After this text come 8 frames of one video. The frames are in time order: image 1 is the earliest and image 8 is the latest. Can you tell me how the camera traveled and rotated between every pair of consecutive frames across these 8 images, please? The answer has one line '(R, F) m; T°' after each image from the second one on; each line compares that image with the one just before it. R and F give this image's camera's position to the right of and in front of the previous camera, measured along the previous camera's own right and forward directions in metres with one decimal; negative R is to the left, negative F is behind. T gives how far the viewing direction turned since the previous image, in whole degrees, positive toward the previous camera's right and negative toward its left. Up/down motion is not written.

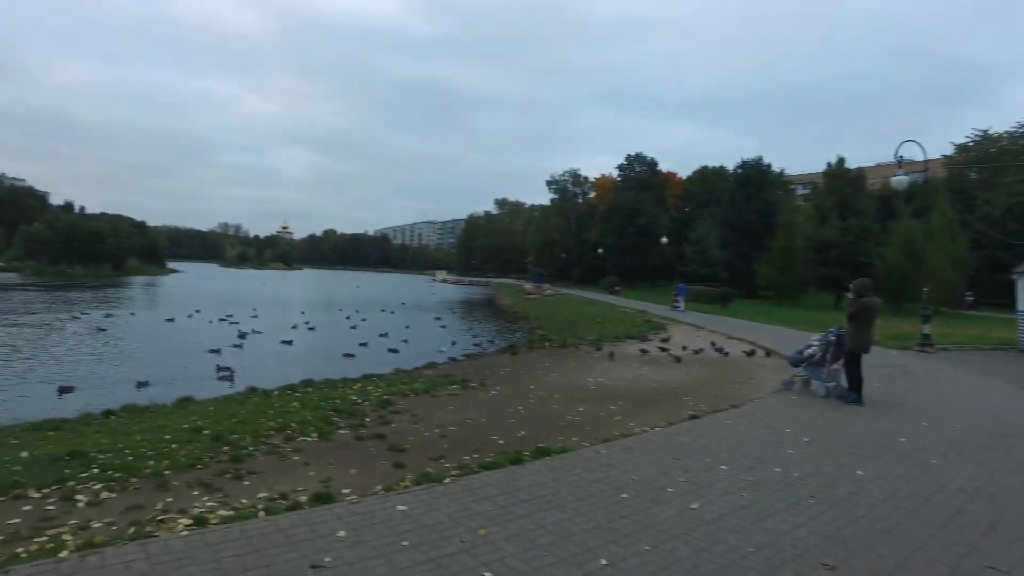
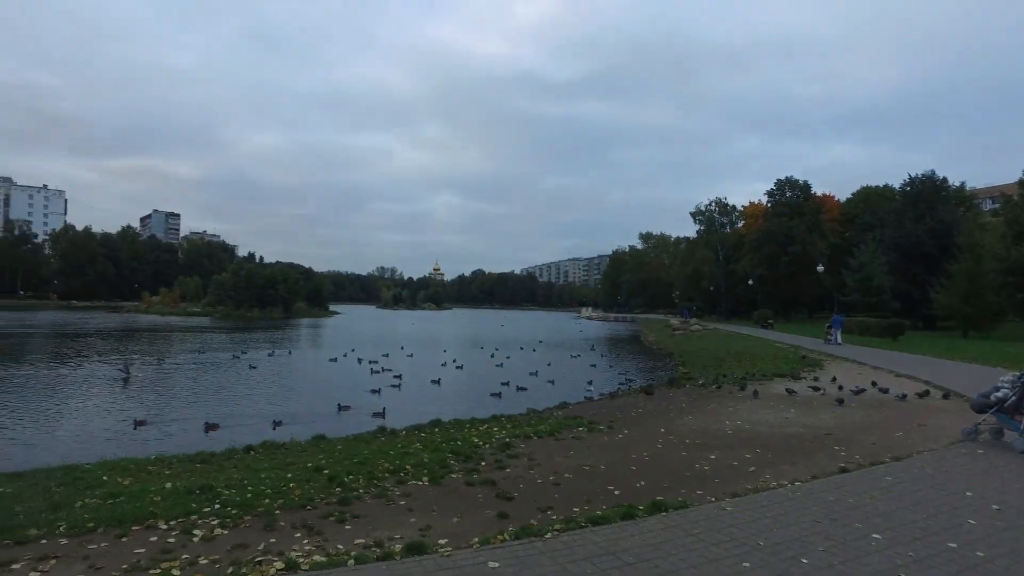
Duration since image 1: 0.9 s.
(+0.5, +0.6) m; -13°
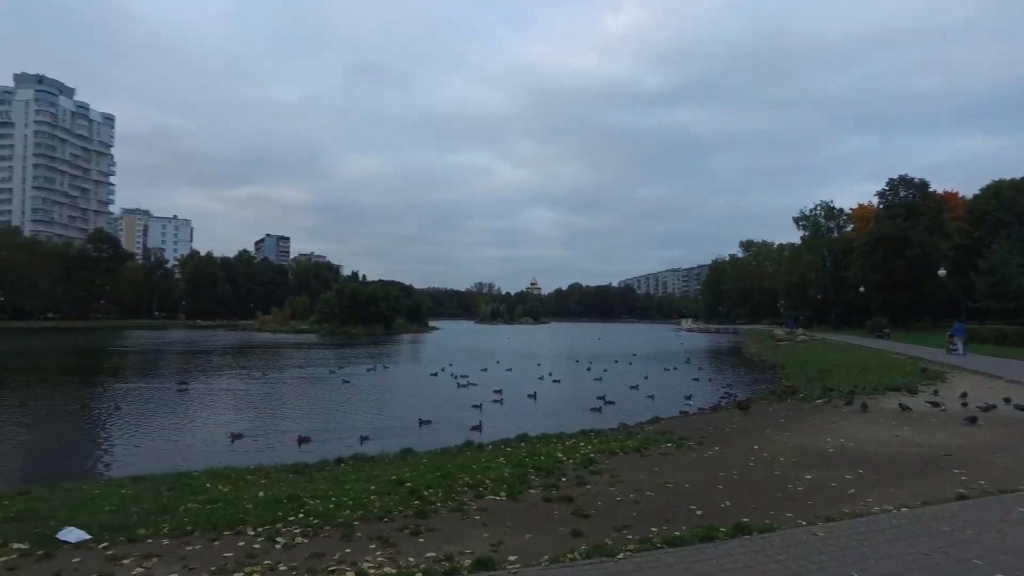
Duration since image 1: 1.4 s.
(+0.3, +0.1) m; -8°
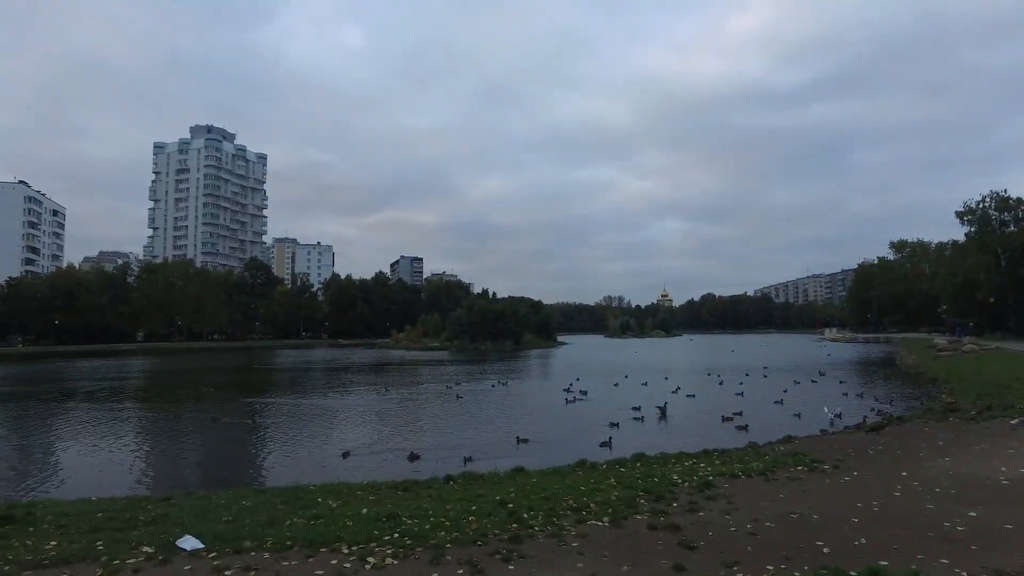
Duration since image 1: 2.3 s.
(+0.5, +0.5) m; -11°
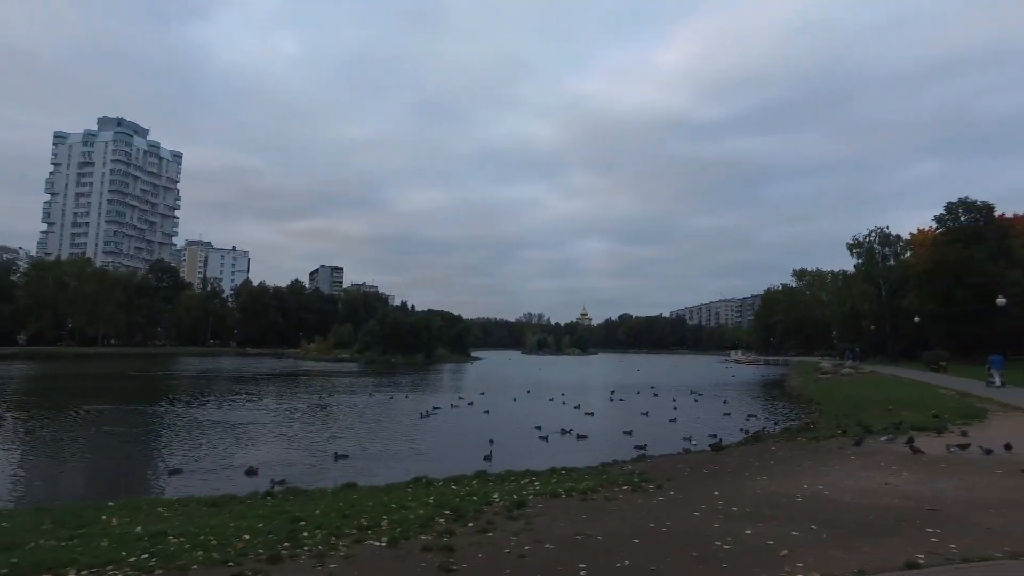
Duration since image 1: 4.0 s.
(+1.9, +0.3) m; +6°
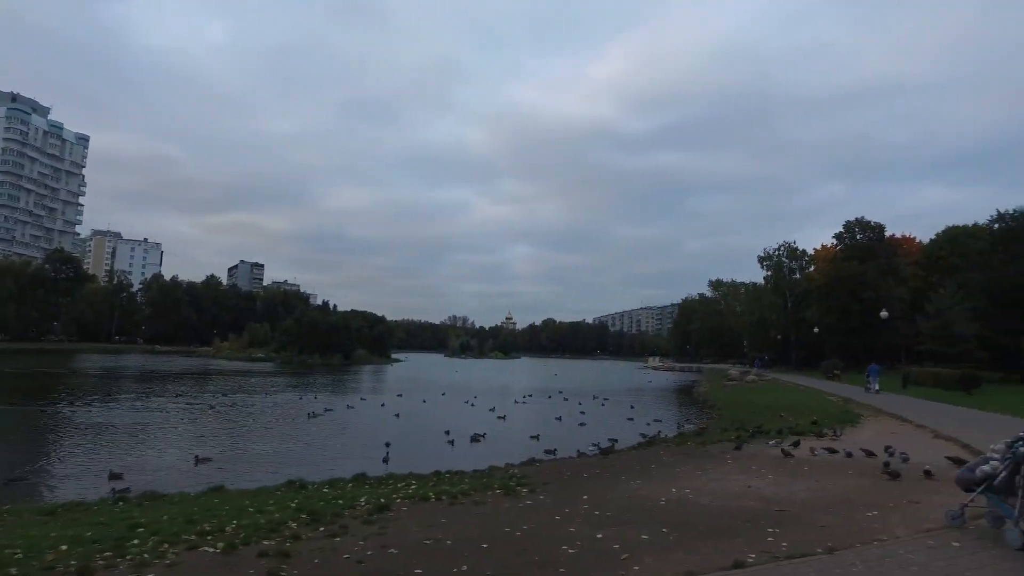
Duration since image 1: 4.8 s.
(+1.0, +0.2) m; +6°
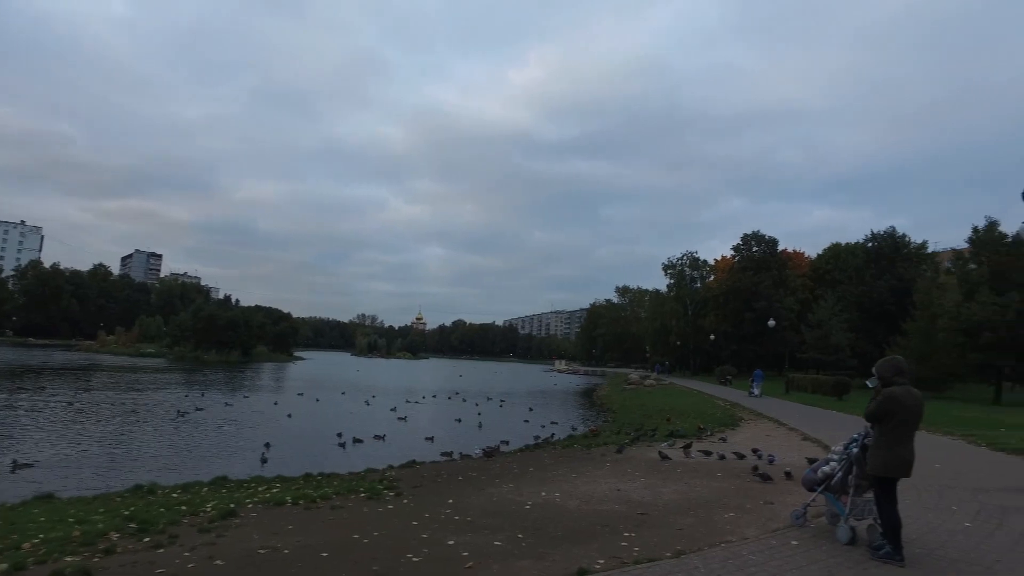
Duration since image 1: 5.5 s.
(+0.7, +0.4) m; +7°
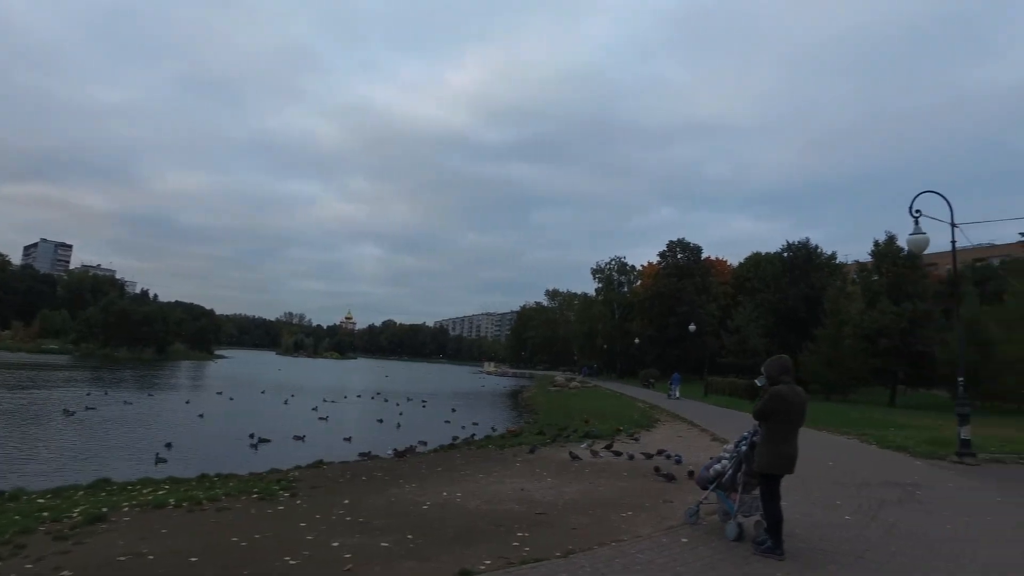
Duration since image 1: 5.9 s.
(+0.5, +0.2) m; +6°
